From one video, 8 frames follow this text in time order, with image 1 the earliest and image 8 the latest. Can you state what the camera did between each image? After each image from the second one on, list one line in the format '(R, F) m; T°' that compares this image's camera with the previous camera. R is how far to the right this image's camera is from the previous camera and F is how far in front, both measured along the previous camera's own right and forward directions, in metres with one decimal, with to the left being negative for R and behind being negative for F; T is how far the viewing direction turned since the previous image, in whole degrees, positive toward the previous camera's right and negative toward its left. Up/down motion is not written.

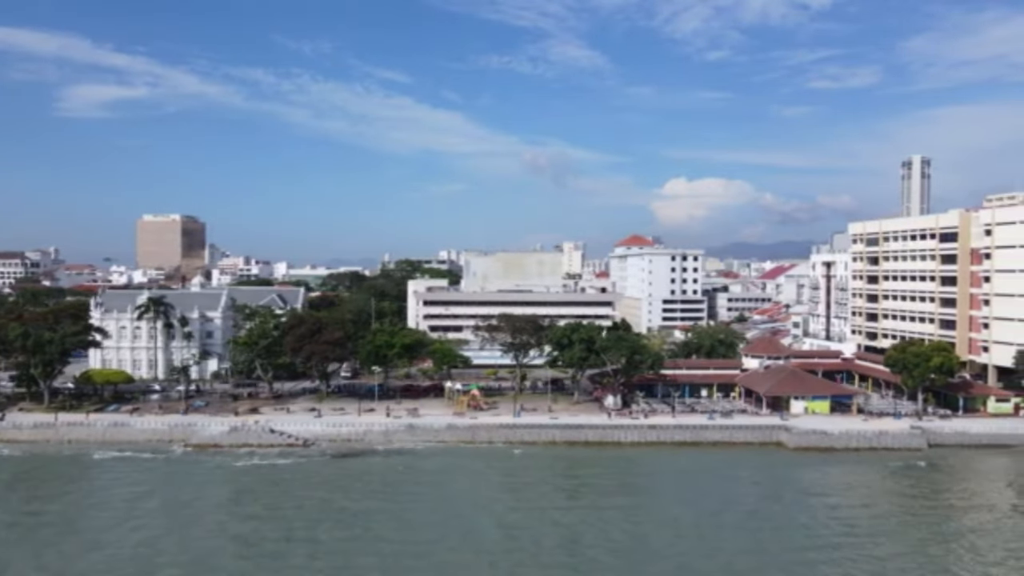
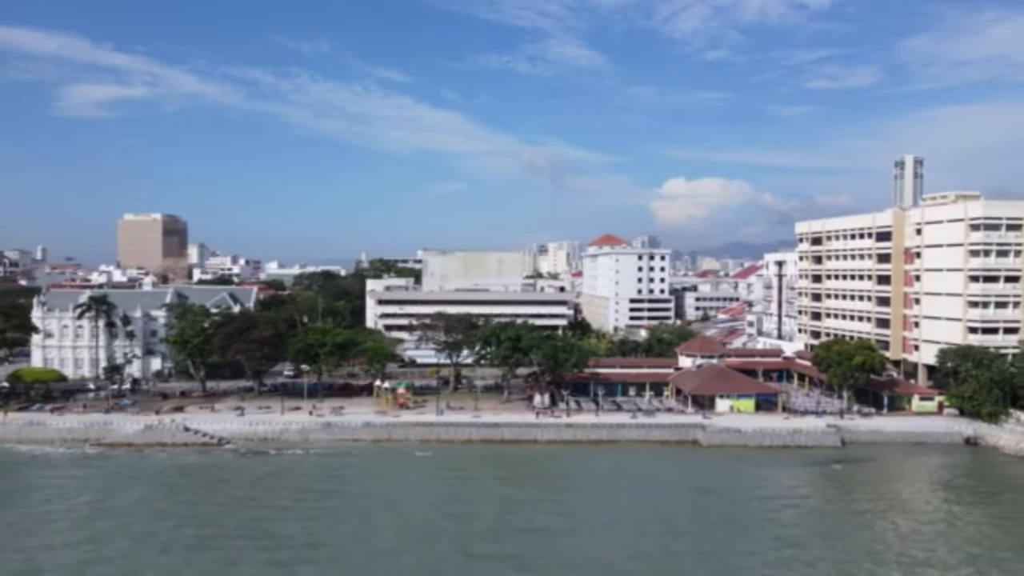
(+2.2, 0.0) m; 0°
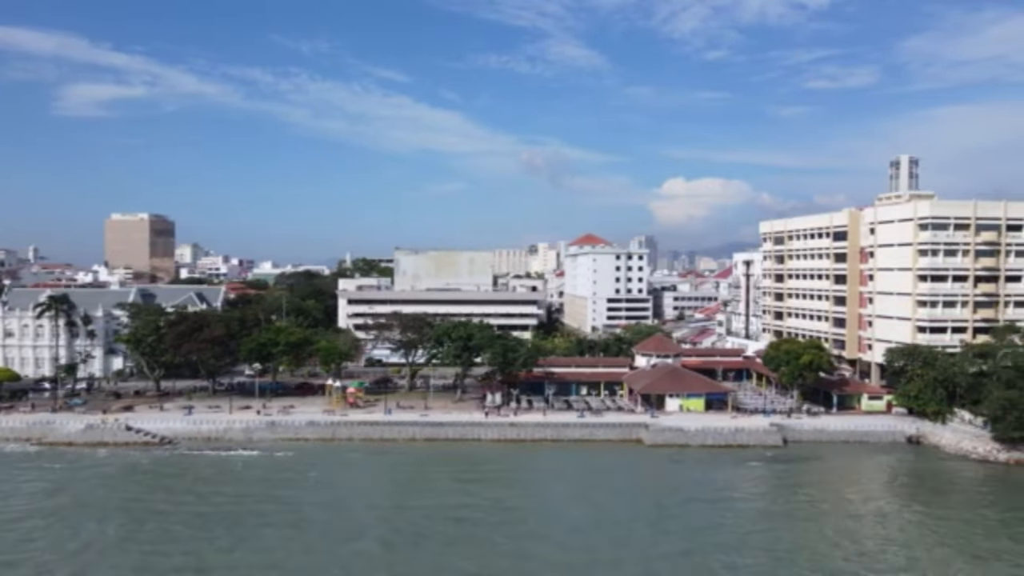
(+1.5, 0.0) m; 0°
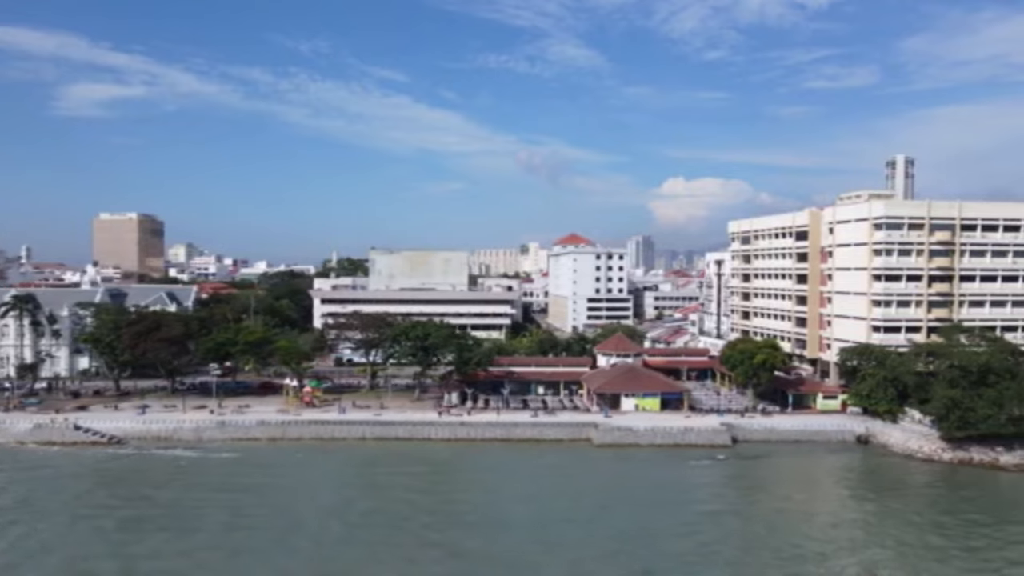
(+1.3, 0.0) m; 0°
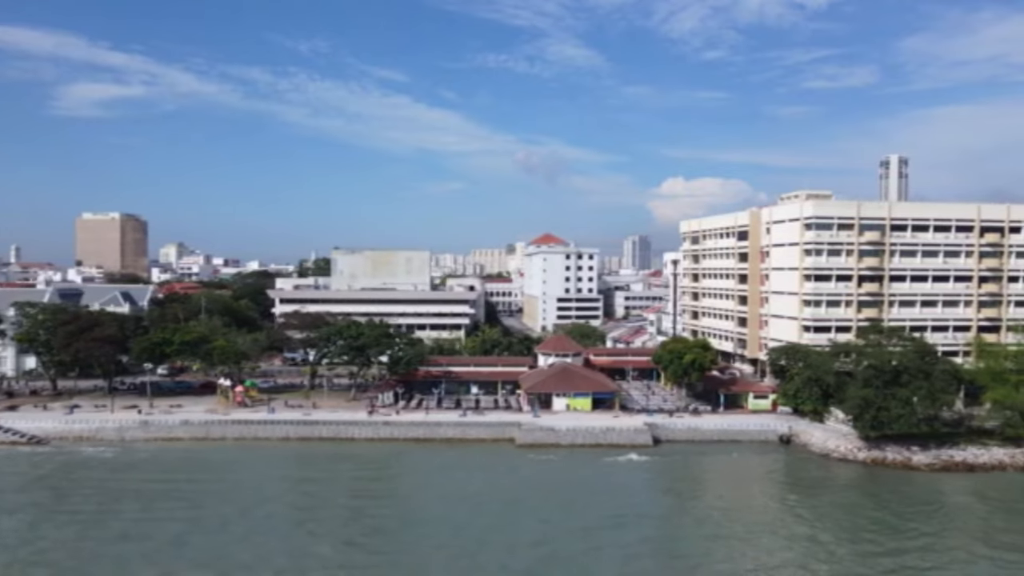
(+2.0, 0.0) m; 0°
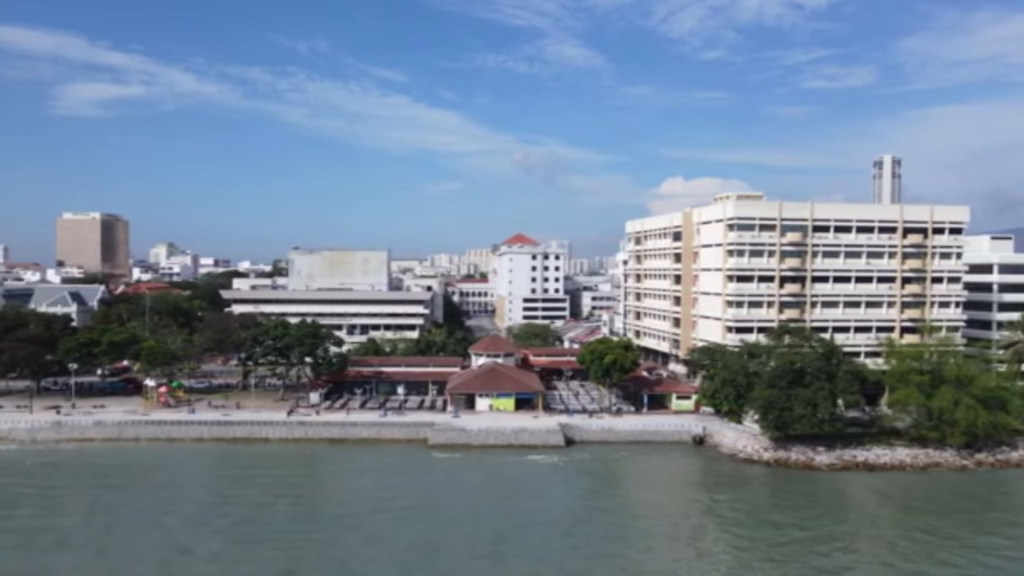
(+2.3, 0.0) m; 0°
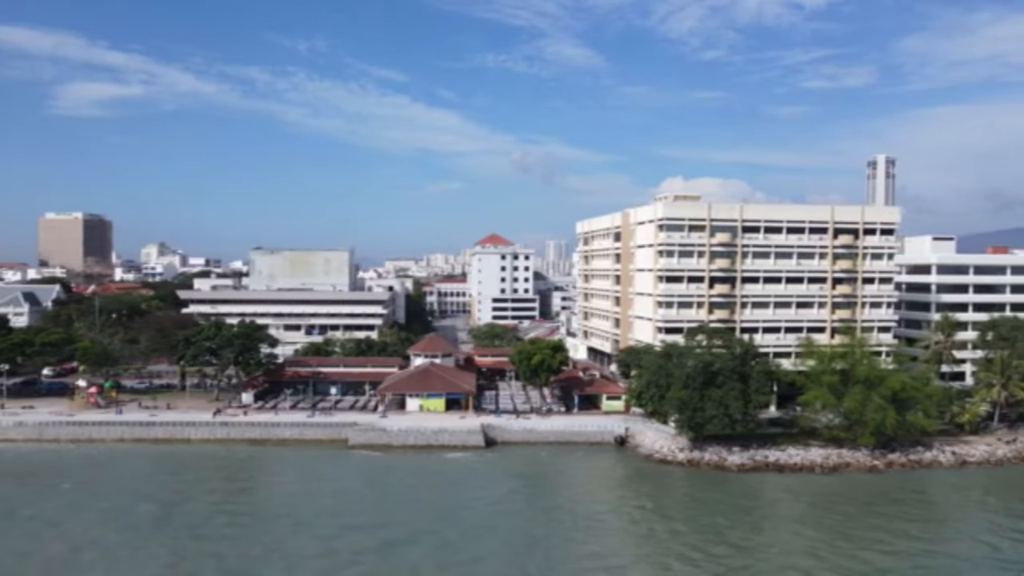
(+2.1, 0.0) m; 0°
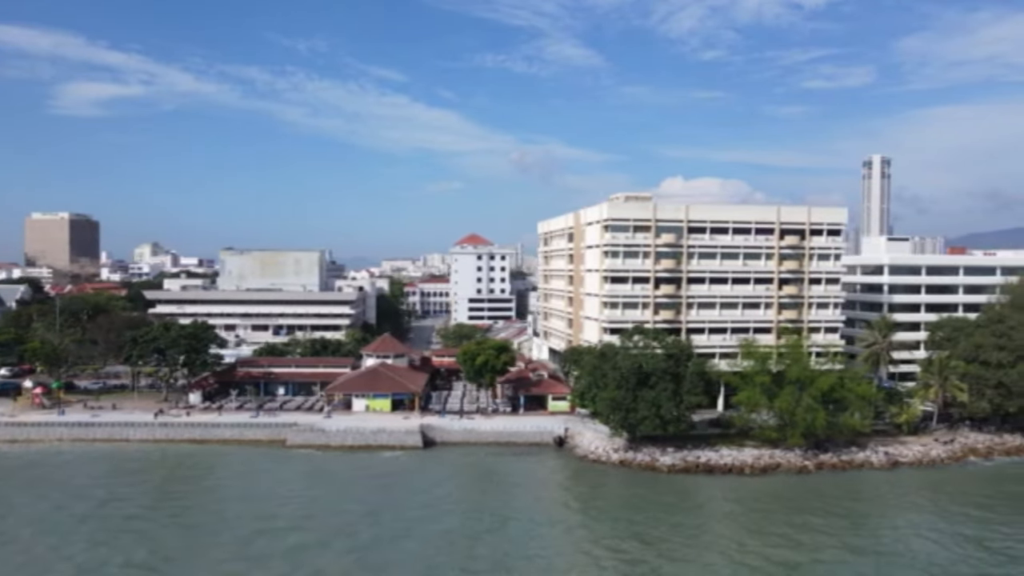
(+1.6, 0.0) m; 0°
